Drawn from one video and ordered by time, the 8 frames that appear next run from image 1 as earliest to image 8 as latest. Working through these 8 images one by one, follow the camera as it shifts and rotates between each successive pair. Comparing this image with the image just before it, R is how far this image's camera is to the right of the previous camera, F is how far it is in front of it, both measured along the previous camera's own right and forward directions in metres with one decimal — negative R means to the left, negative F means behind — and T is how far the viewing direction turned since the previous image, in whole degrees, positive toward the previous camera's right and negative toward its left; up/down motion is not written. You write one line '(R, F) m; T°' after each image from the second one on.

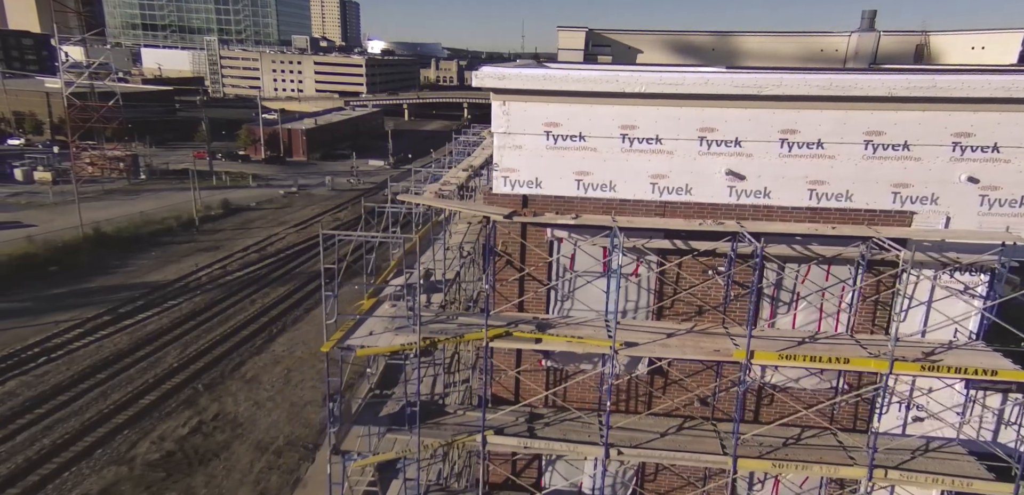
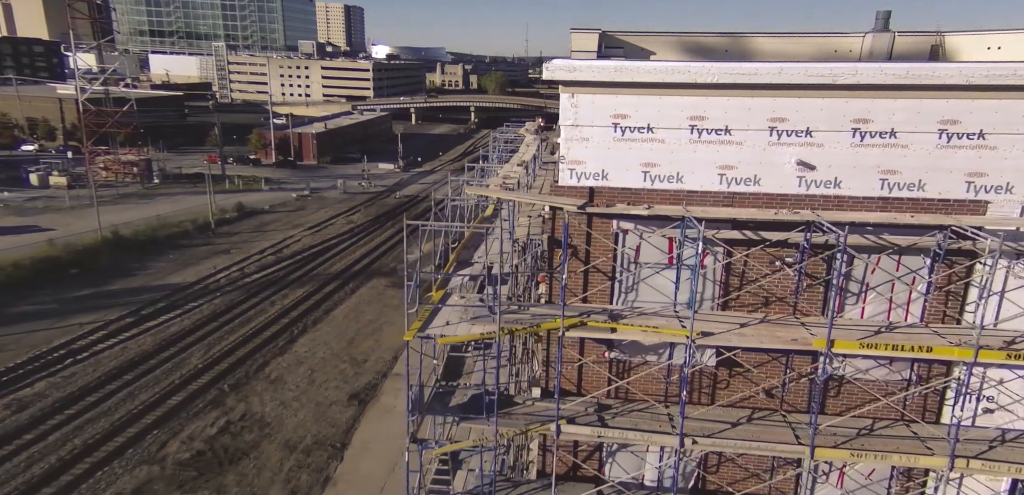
(-0.5, 0.0) m; 0°
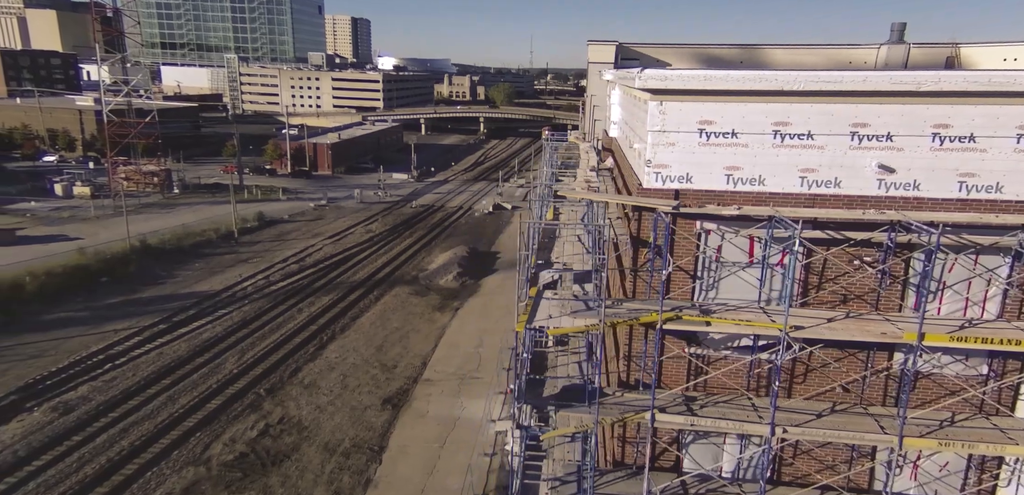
(-0.7, -0.3) m; -1°
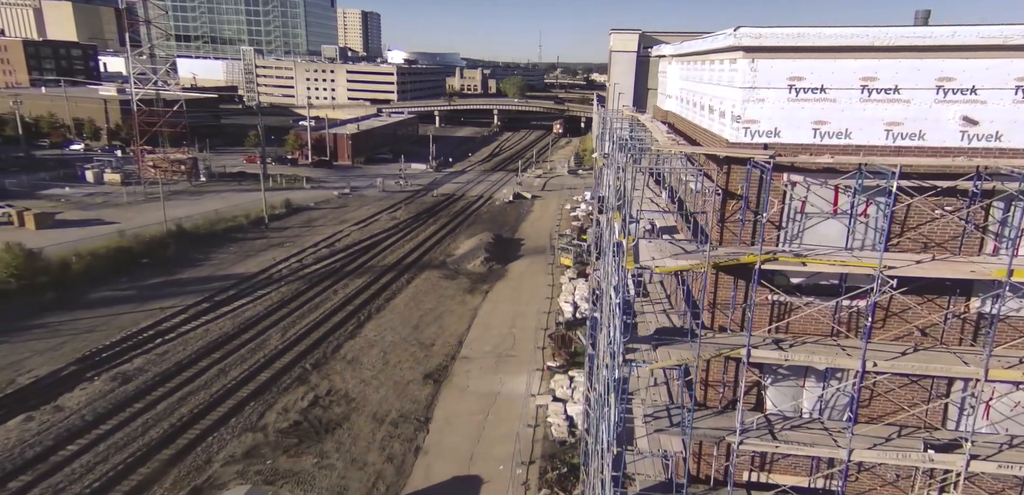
(-0.8, -0.4) m; -1°
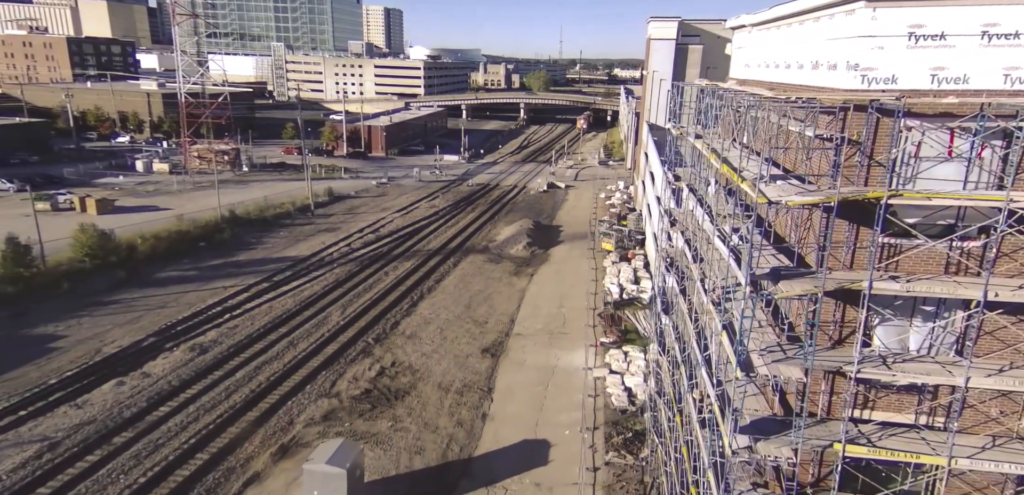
(-0.9, -0.4) m; -2°
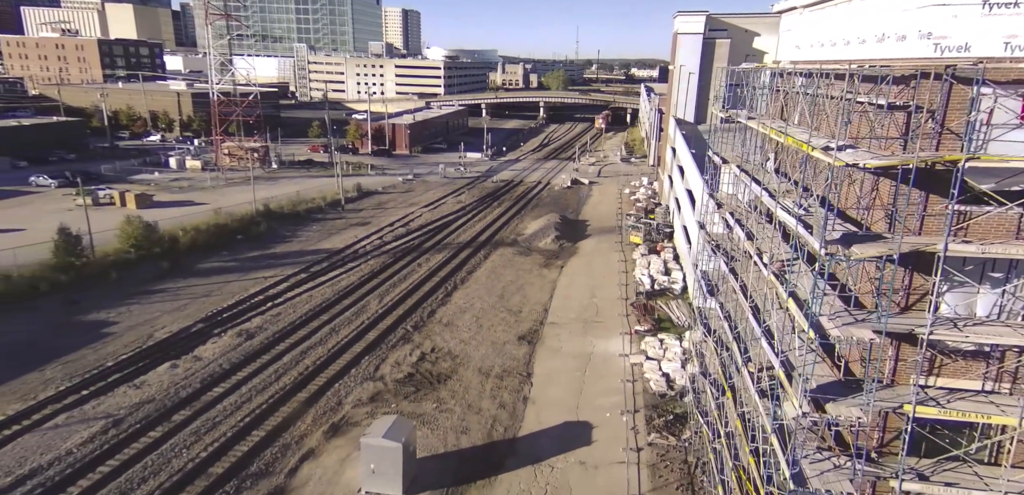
(-0.5, -0.3) m; -2°
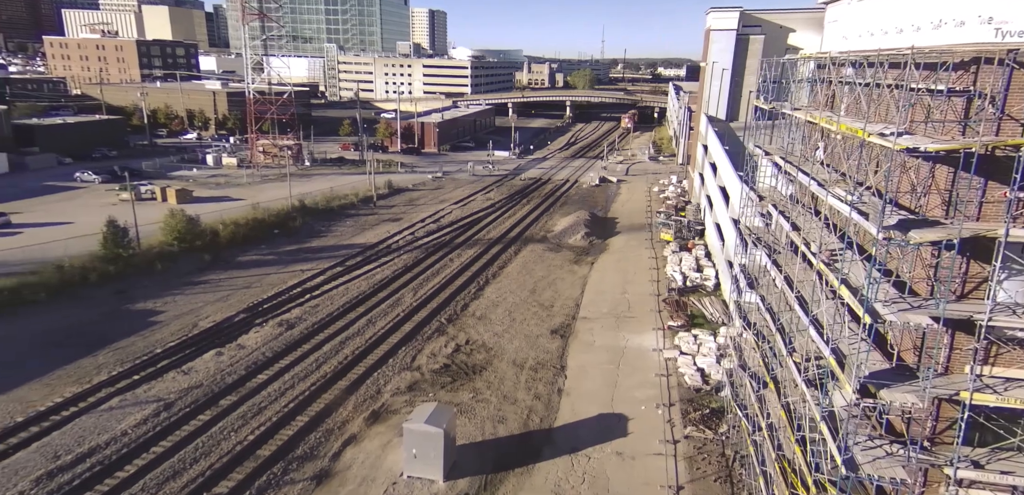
(-0.2, -0.2) m; -2°
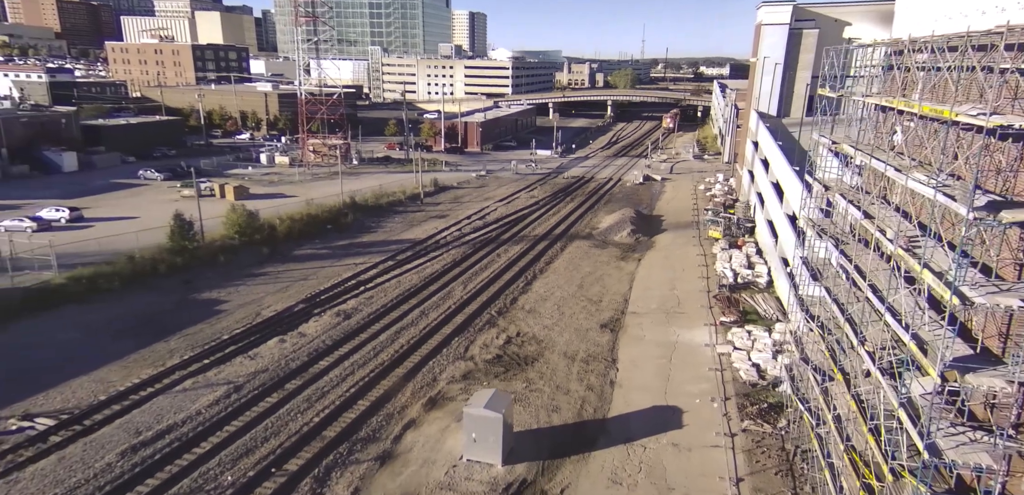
(-0.3, -0.3) m; -3°
